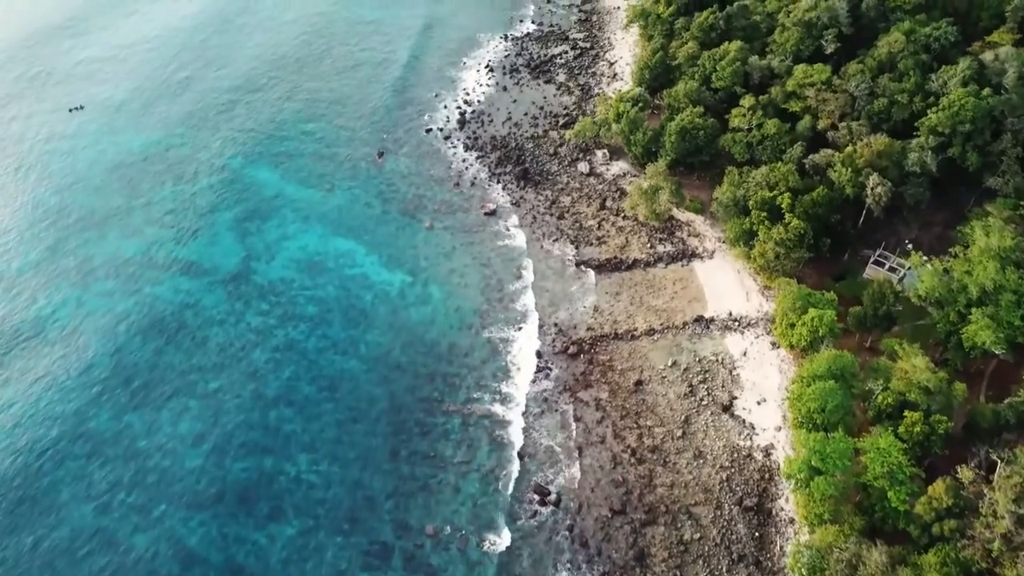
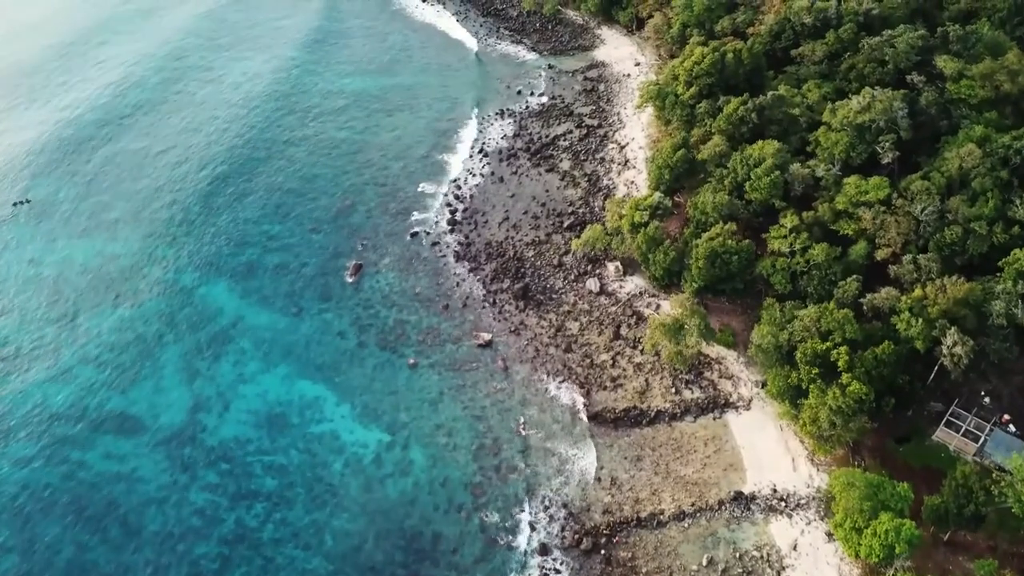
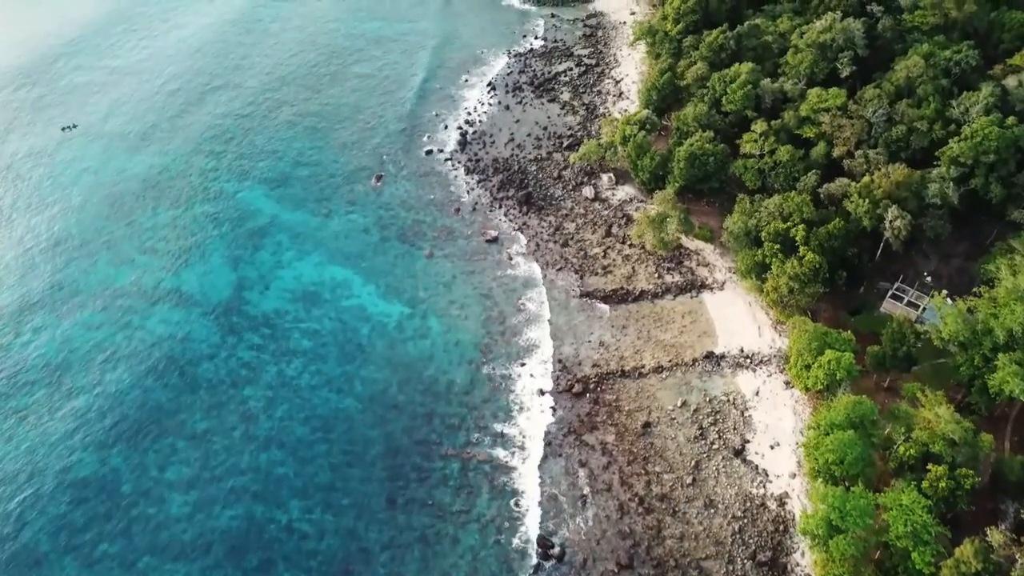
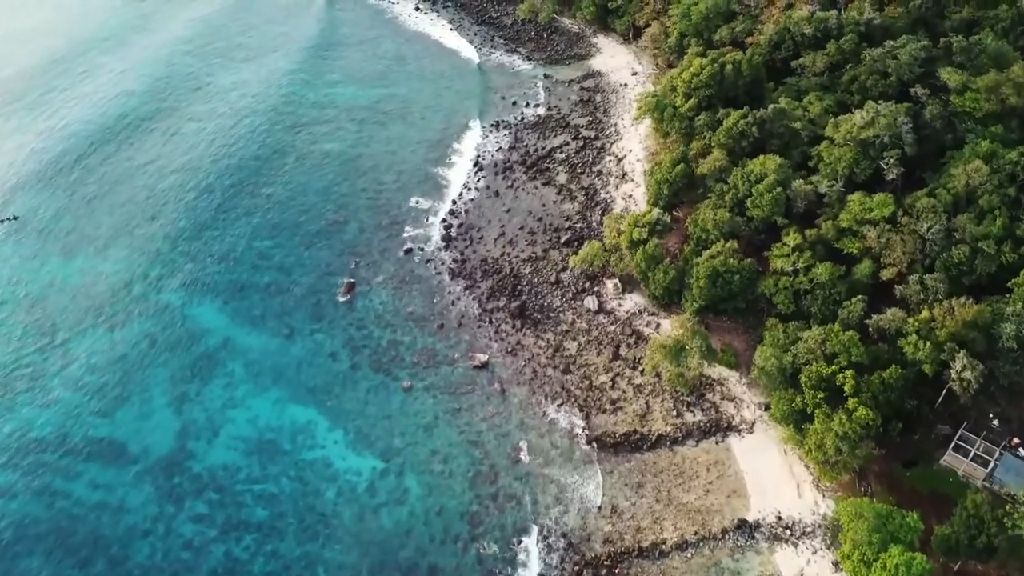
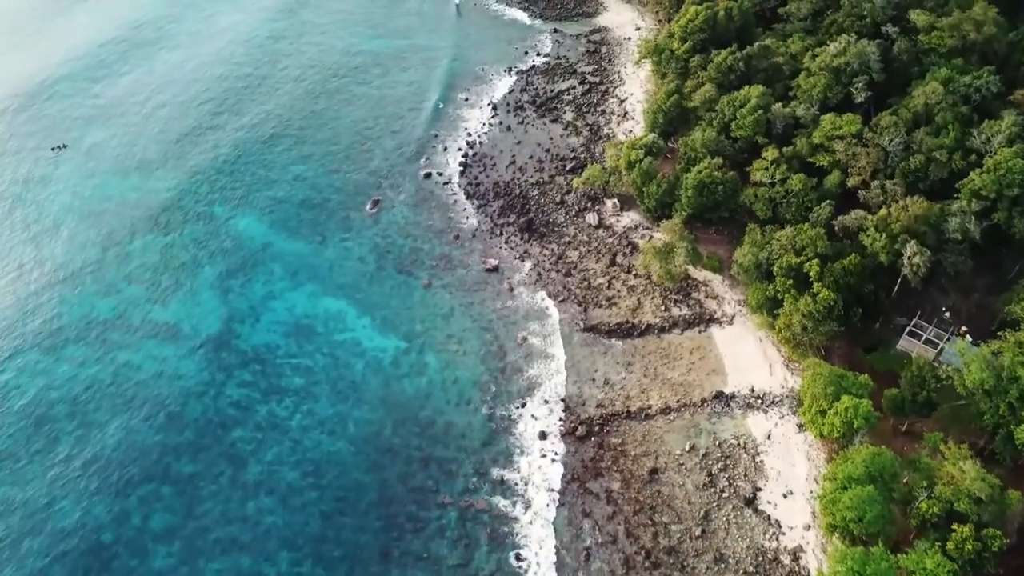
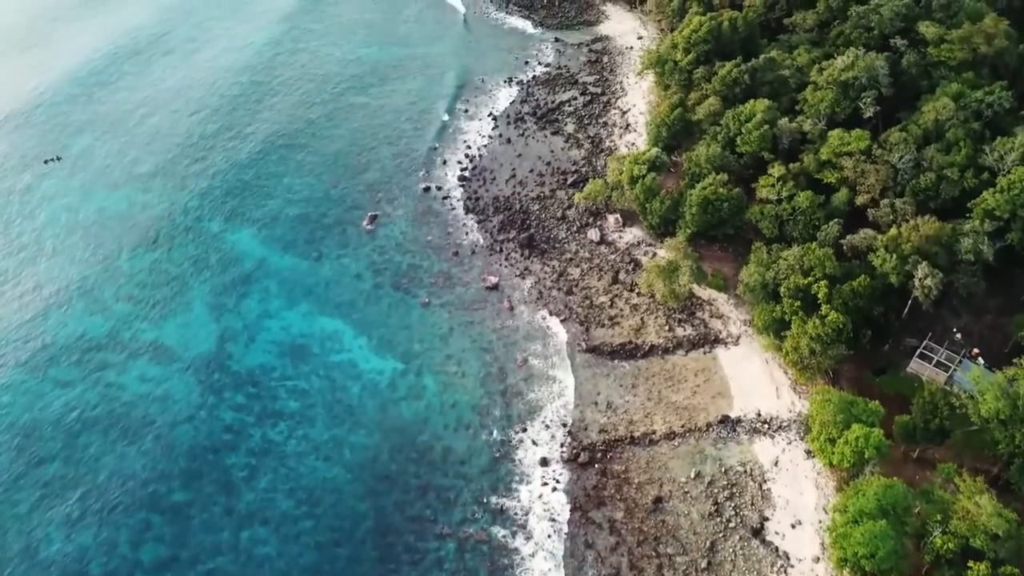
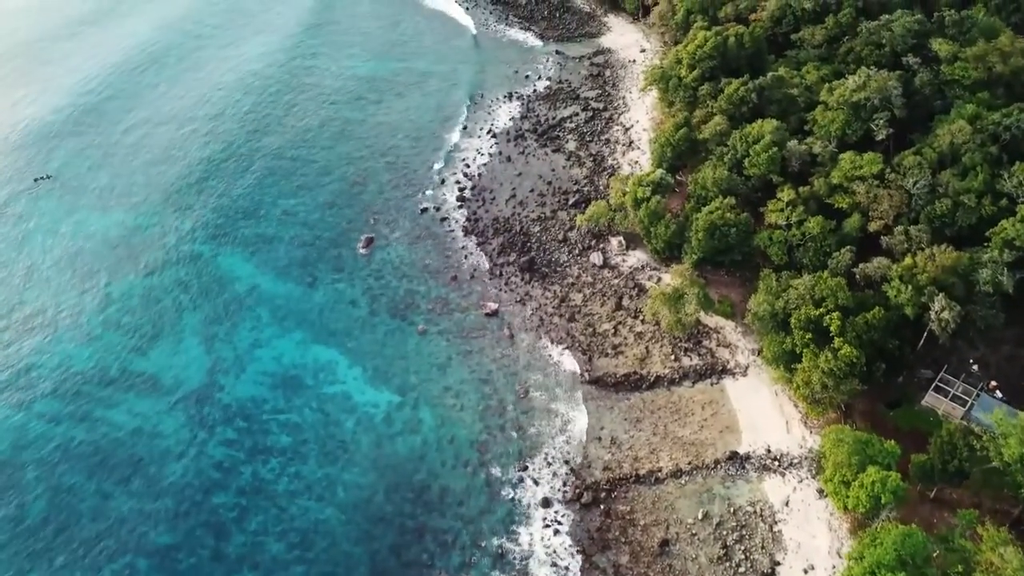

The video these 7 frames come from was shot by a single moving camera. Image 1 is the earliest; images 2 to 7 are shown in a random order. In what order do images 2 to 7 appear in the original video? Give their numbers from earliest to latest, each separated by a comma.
3, 5, 6, 7, 2, 4
